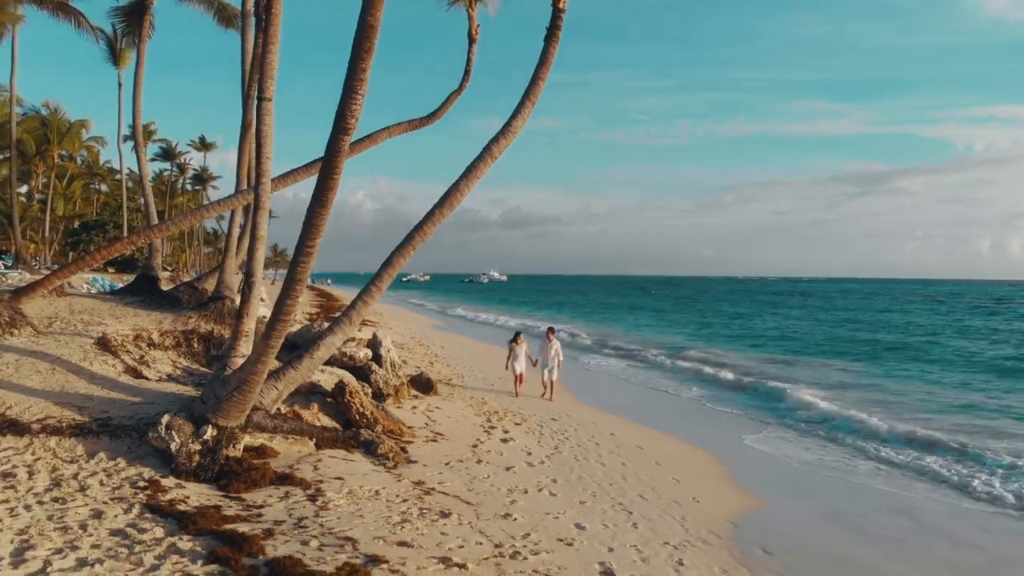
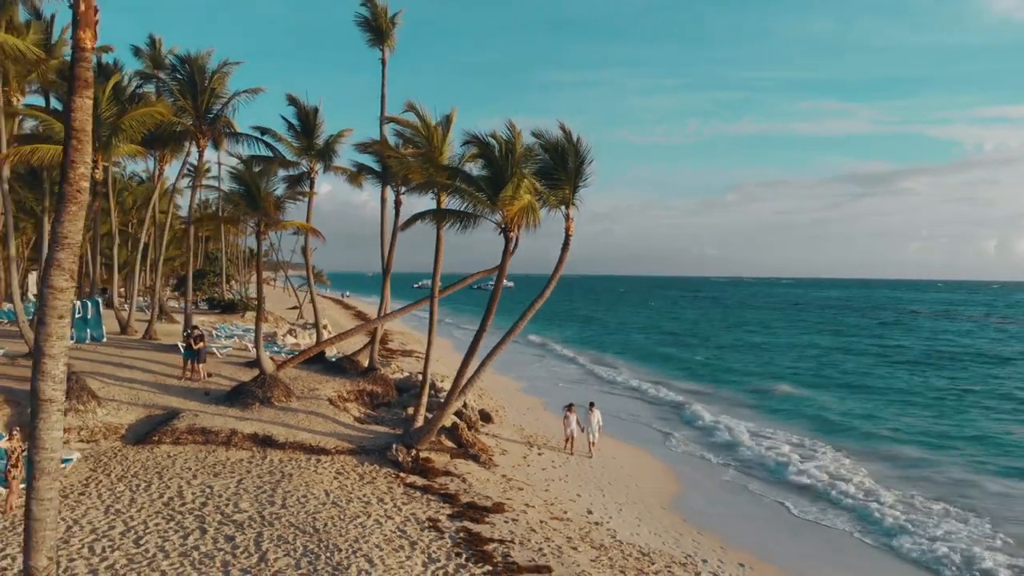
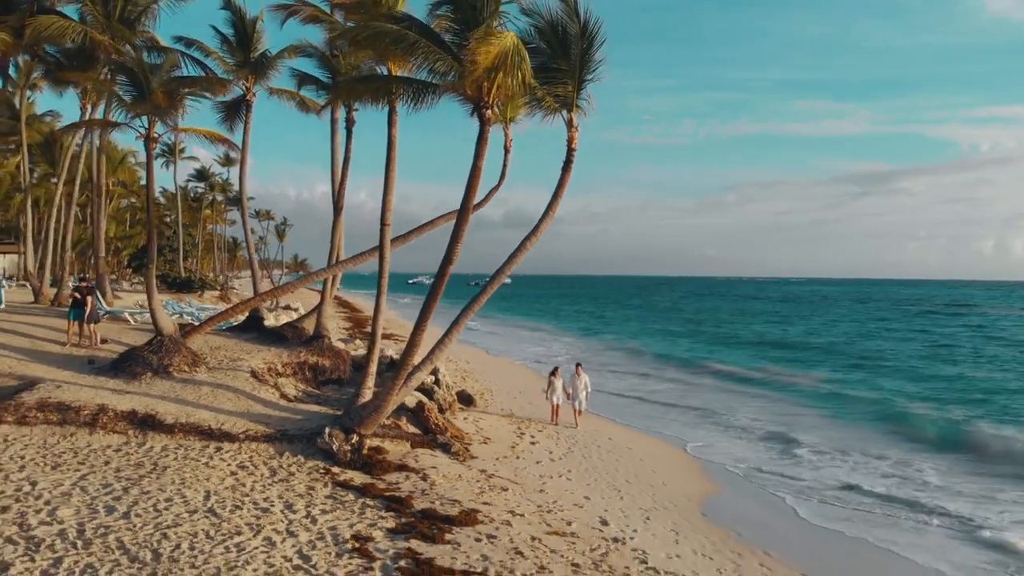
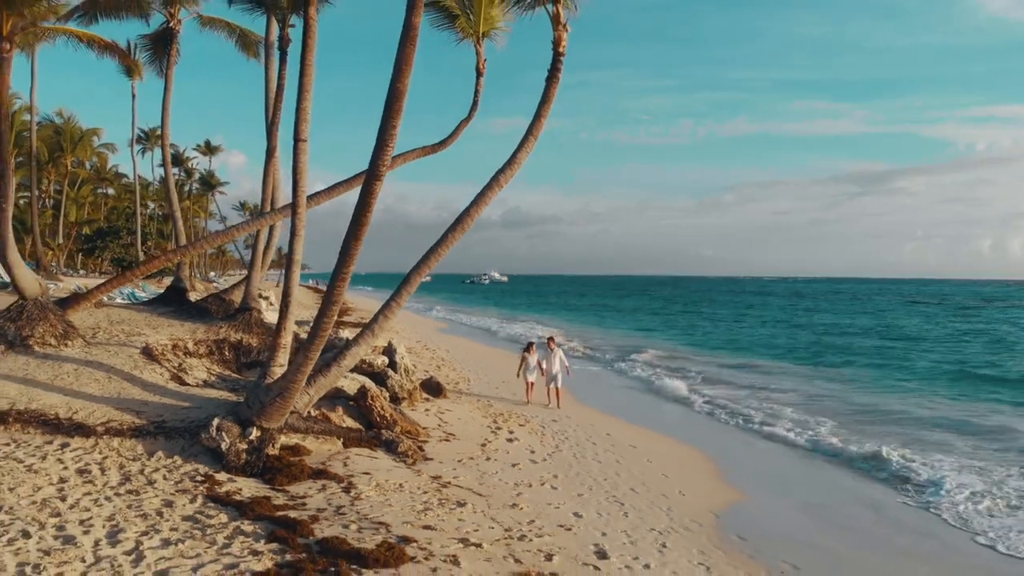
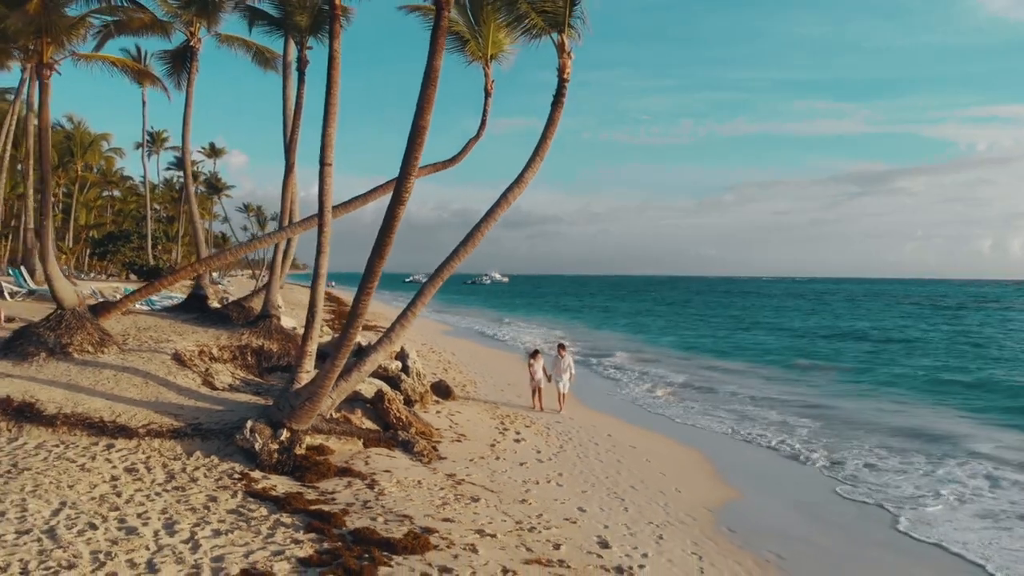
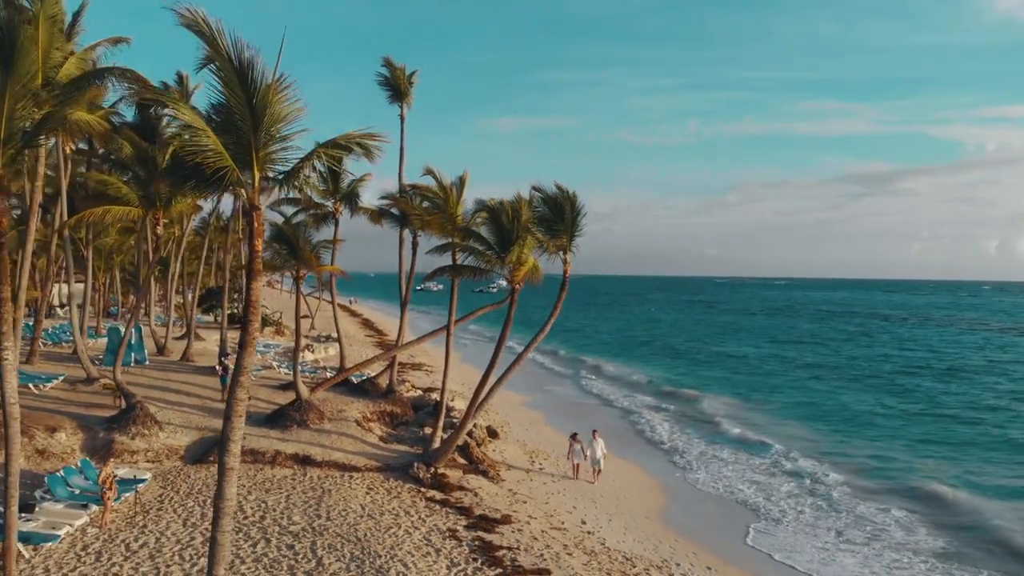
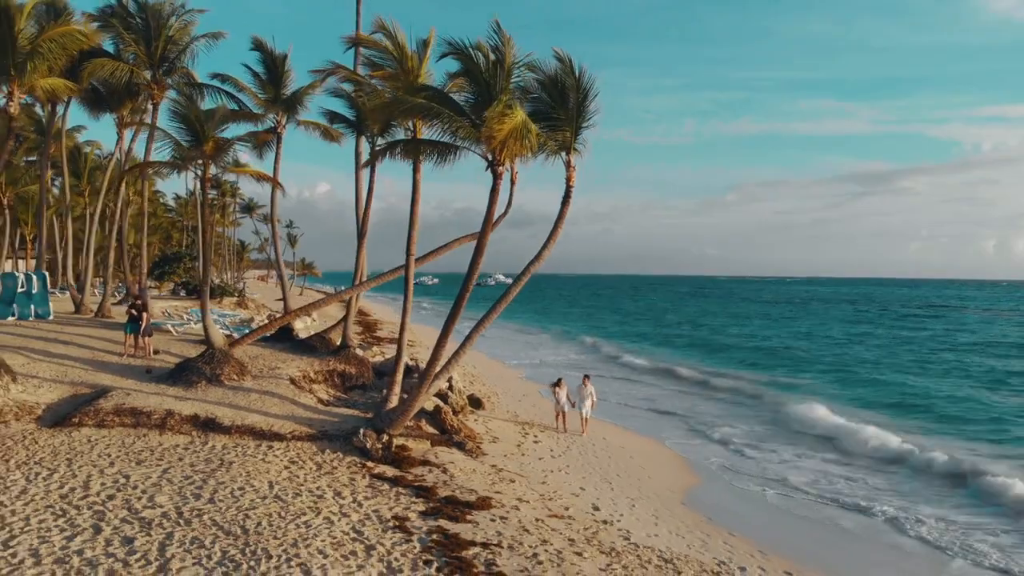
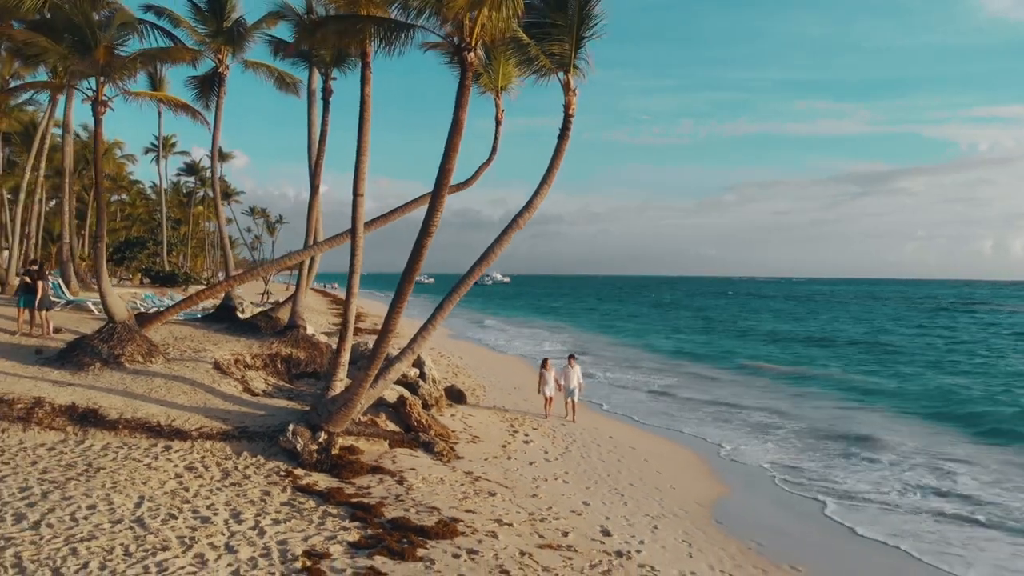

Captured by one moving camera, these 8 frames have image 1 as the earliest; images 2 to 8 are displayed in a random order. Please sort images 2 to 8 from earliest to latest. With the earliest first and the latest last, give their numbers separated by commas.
4, 5, 8, 3, 7, 2, 6
